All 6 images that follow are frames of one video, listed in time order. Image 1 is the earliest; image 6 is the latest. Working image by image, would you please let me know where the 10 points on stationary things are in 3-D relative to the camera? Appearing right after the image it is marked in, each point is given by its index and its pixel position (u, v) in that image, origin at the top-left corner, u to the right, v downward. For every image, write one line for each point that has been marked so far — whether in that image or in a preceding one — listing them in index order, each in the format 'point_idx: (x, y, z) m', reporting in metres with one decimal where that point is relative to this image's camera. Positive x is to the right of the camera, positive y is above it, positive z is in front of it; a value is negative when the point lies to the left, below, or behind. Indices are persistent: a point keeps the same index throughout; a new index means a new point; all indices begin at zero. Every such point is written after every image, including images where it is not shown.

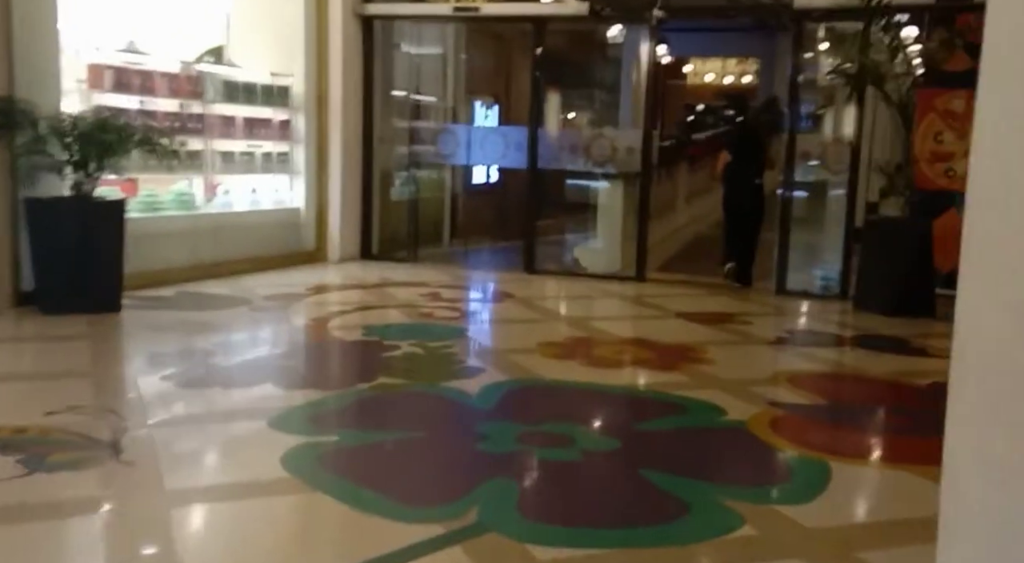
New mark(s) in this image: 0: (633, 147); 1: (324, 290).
0: (+0.9, +1.0, +7.5) m
1: (-1.2, -0.1, +6.4) m
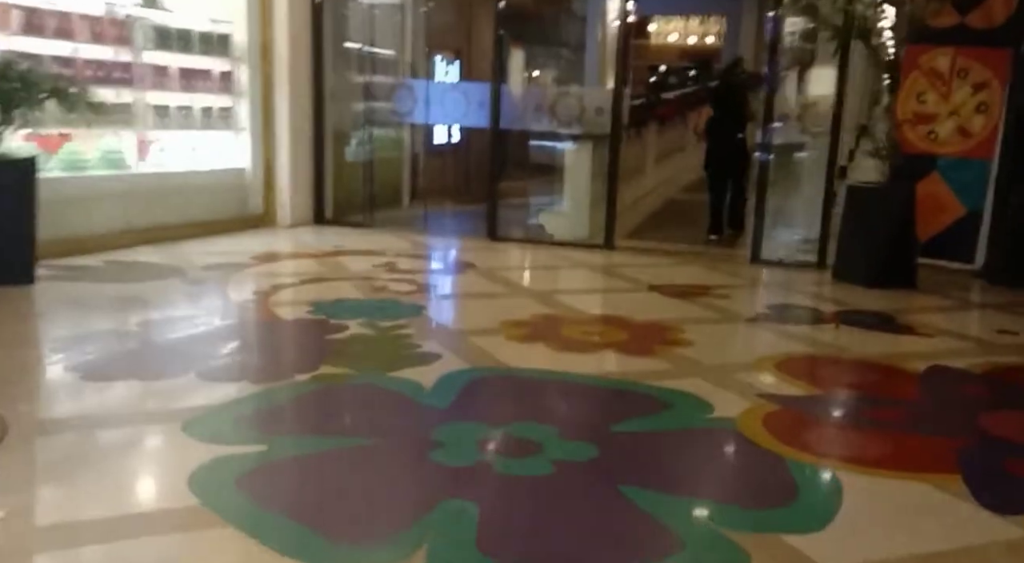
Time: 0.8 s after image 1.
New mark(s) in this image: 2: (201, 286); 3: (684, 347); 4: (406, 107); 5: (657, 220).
0: (+0.7, +1.2, +7.0) m
1: (-1.4, +0.1, +5.9) m
2: (-1.6, 0.0, +5.1) m
3: (+0.7, -0.3, +3.9) m
4: (-0.8, +1.3, +7.7) m
5: (+1.1, +0.5, +7.7) m
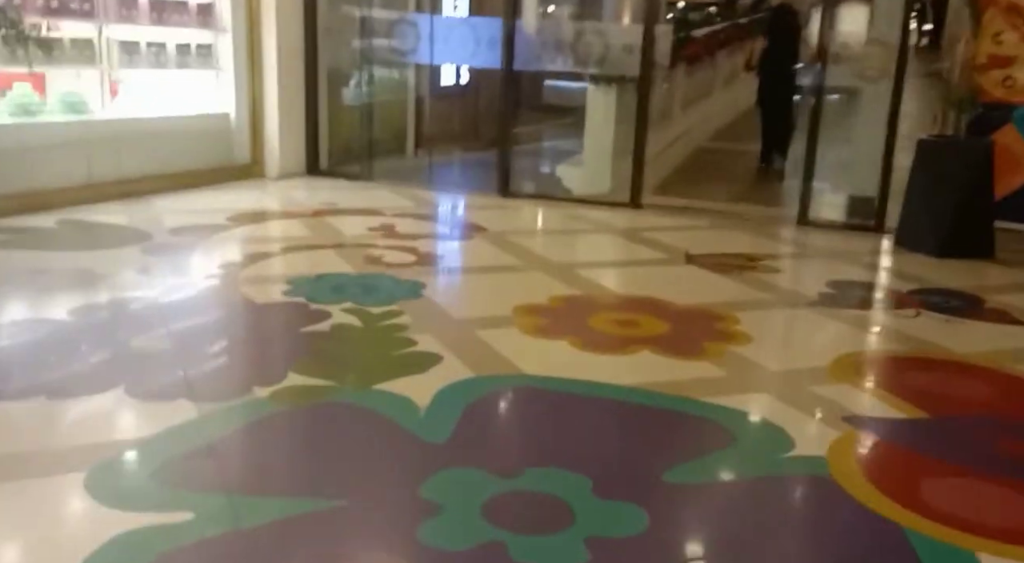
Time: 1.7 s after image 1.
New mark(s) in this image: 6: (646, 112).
0: (+0.7, +1.5, +6.2) m
1: (-1.4, +0.3, +5.2) m
2: (-1.5, +0.1, +4.4) m
3: (+0.7, -0.2, +3.2) m
4: (-0.7, +1.6, +6.9) m
5: (+1.2, +0.8, +6.9) m
6: (+0.8, +1.0, +6.1) m
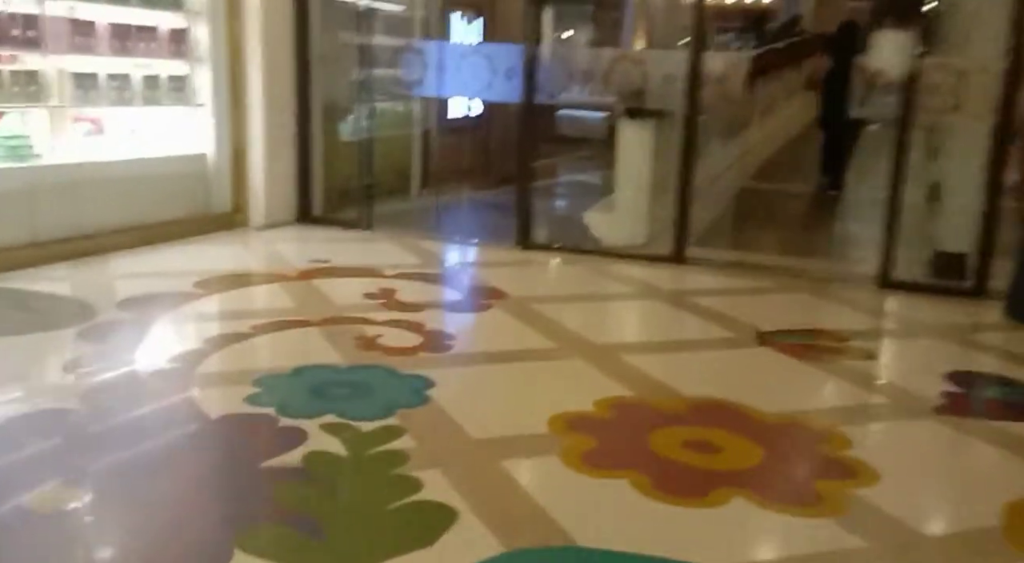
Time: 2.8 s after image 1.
0: (+0.9, +1.1, +5.3) m
1: (-1.2, 0.0, +4.3) m
2: (-1.4, -0.2, +3.5) m
3: (+0.8, -0.5, +2.3) m
4: (-0.6, +1.3, +6.1) m
5: (+1.3, +0.4, +6.1) m
6: (+0.9, +0.7, +5.2) m
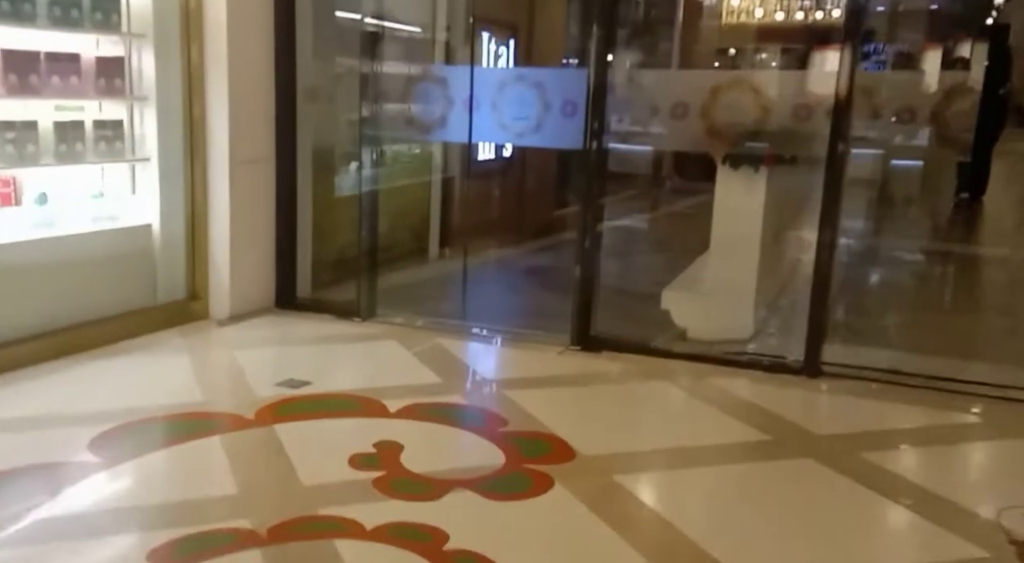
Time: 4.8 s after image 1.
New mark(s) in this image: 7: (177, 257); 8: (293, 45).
0: (+1.1, +0.7, +3.8) m
1: (-1.1, -0.5, +2.8) m
2: (-1.3, -0.6, +2.1) m
3: (+1.0, -0.8, +0.8) m
4: (-0.4, +0.8, +4.6) m
5: (+1.6, 0.0, +4.6) m
6: (+1.1, +0.3, +3.7) m
7: (-1.4, +0.1, +4.3) m
8: (-1.0, +1.1, +4.6) m
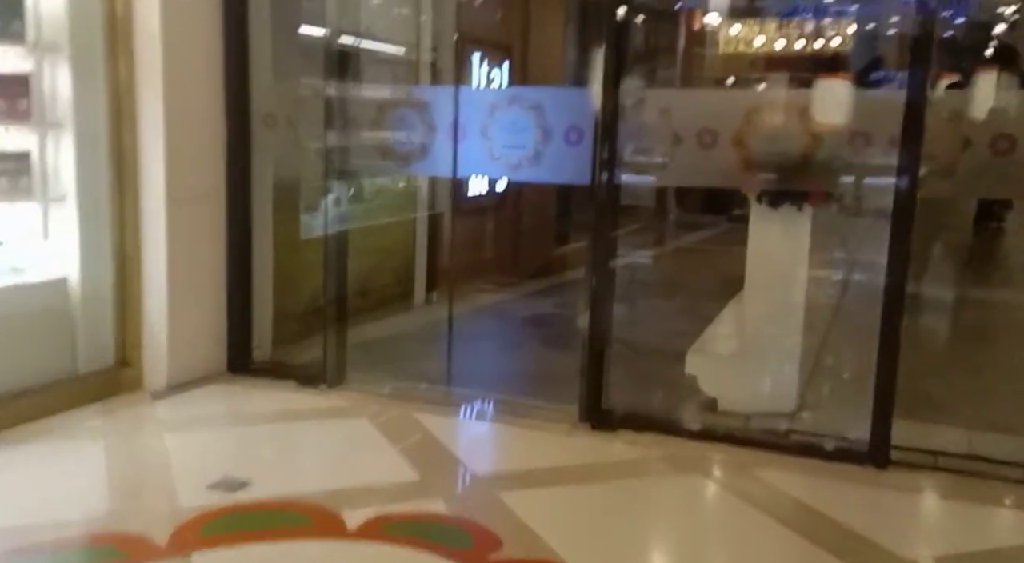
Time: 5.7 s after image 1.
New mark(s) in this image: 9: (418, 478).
0: (+1.0, +0.5, +3.1) m
1: (-1.1, -0.6, +2.1) m
2: (-1.3, -0.8, +1.3) m
3: (+1.0, -0.9, 0.0) m
4: (-0.4, +0.6, +3.9) m
5: (+1.6, -0.3, +3.8) m
6: (+1.1, +0.1, +3.0) m
7: (-1.5, -0.1, +3.6) m
8: (-1.0, +0.9, +3.9) m
9: (-0.3, -0.5, +2.8) m
